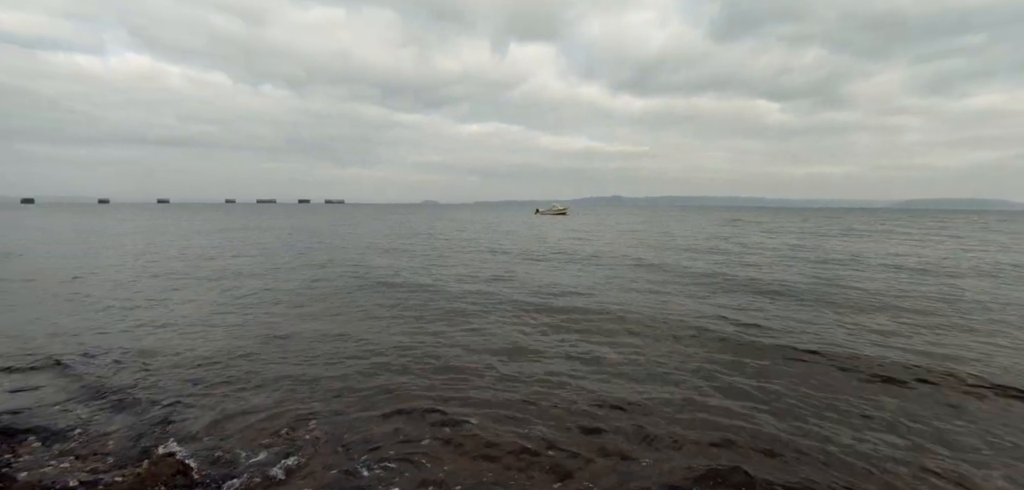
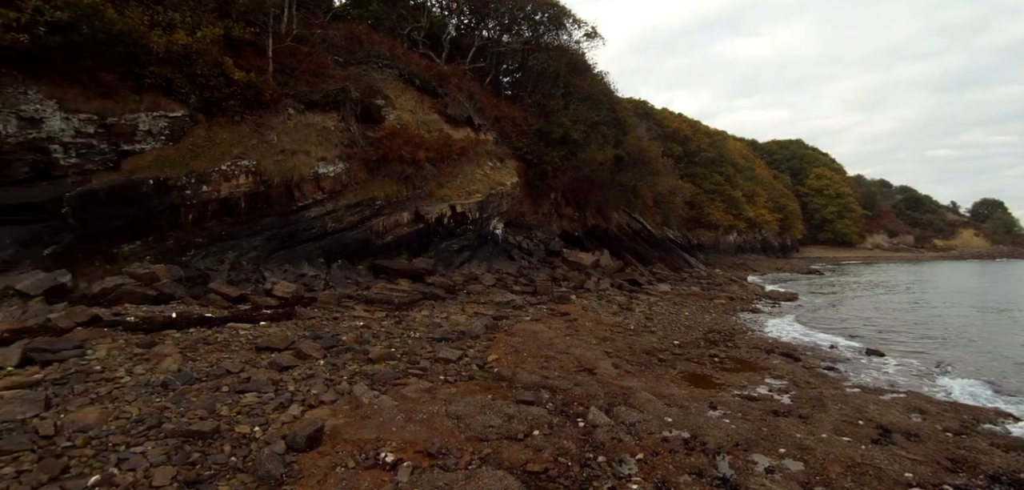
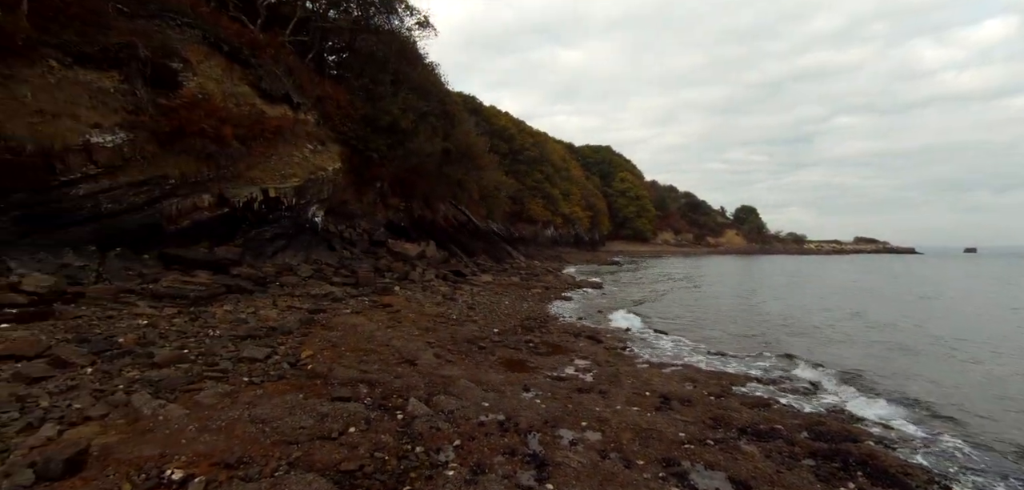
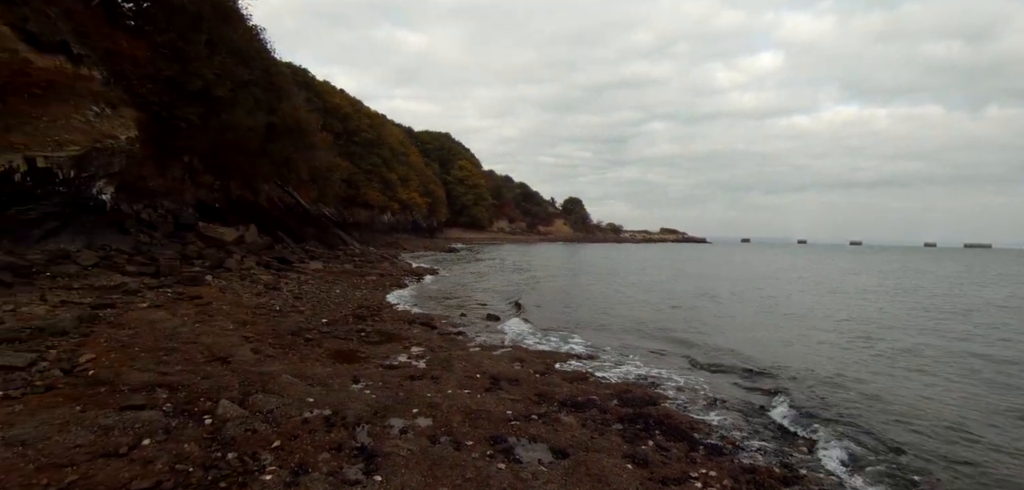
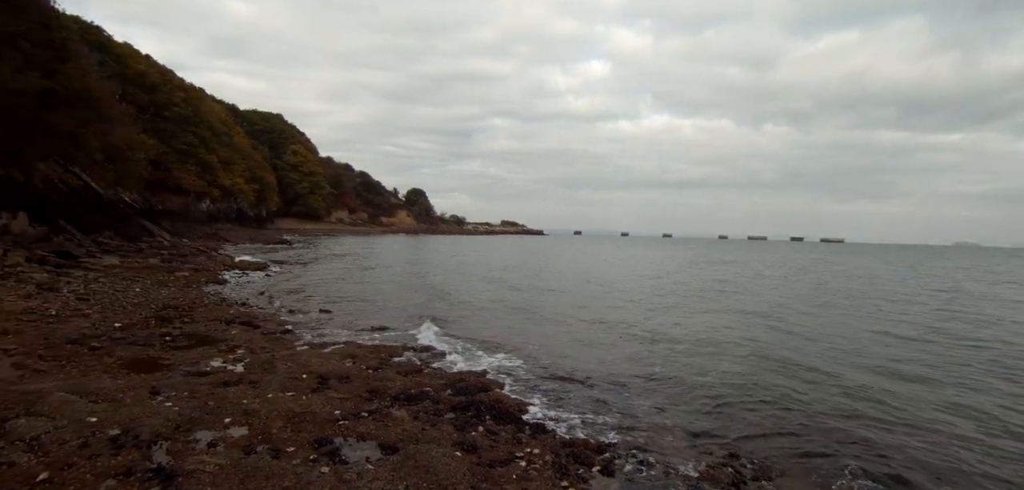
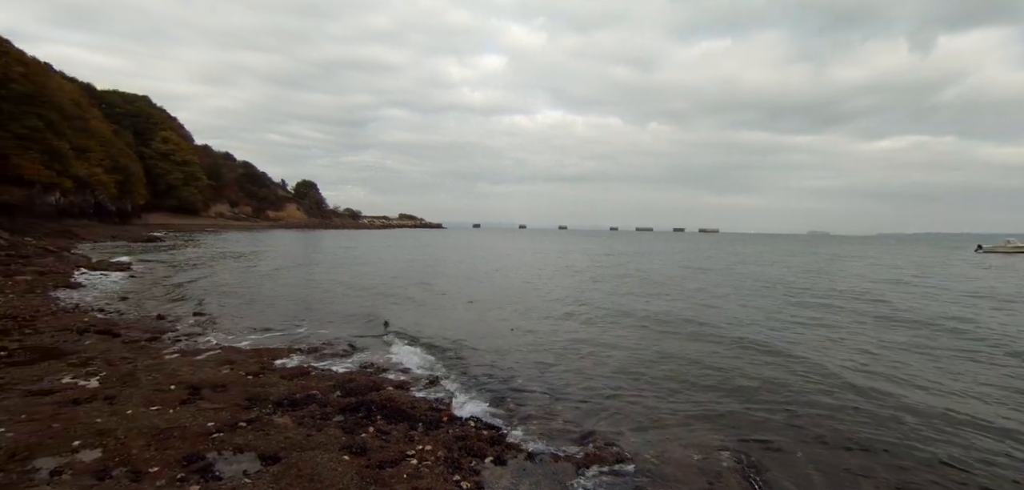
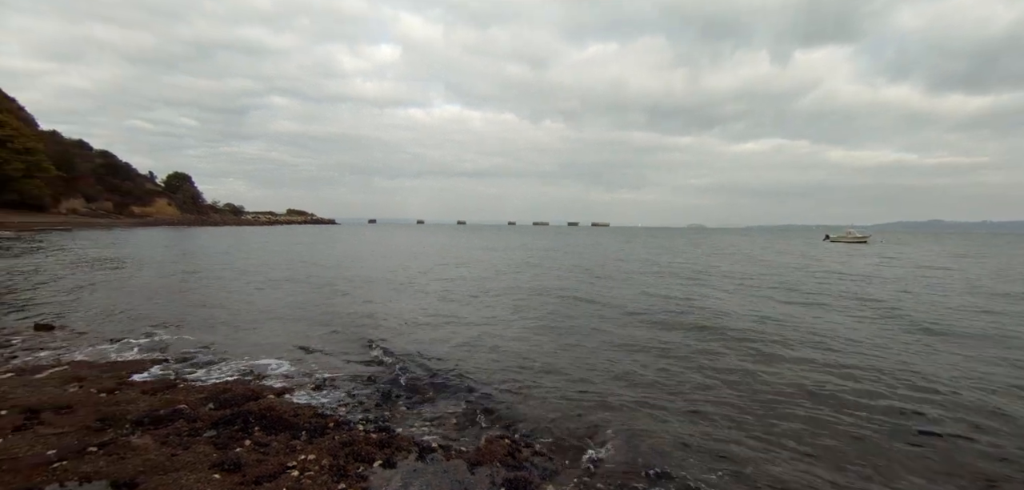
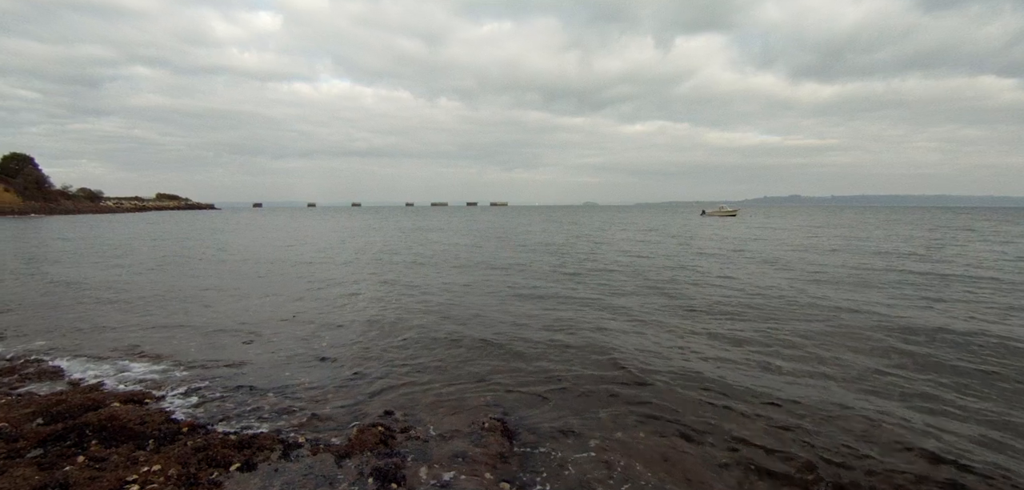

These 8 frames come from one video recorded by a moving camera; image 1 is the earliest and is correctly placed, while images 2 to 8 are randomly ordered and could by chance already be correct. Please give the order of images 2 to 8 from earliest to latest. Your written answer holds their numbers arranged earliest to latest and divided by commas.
8, 7, 6, 5, 4, 3, 2
